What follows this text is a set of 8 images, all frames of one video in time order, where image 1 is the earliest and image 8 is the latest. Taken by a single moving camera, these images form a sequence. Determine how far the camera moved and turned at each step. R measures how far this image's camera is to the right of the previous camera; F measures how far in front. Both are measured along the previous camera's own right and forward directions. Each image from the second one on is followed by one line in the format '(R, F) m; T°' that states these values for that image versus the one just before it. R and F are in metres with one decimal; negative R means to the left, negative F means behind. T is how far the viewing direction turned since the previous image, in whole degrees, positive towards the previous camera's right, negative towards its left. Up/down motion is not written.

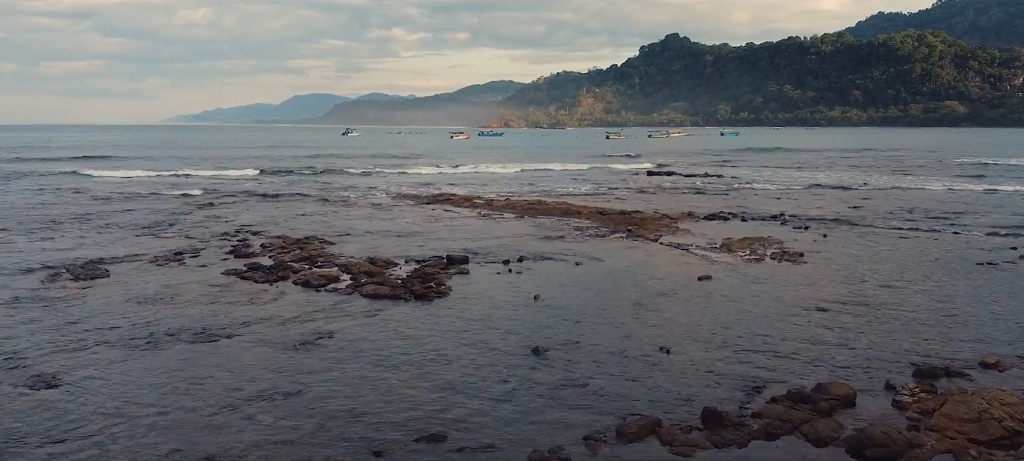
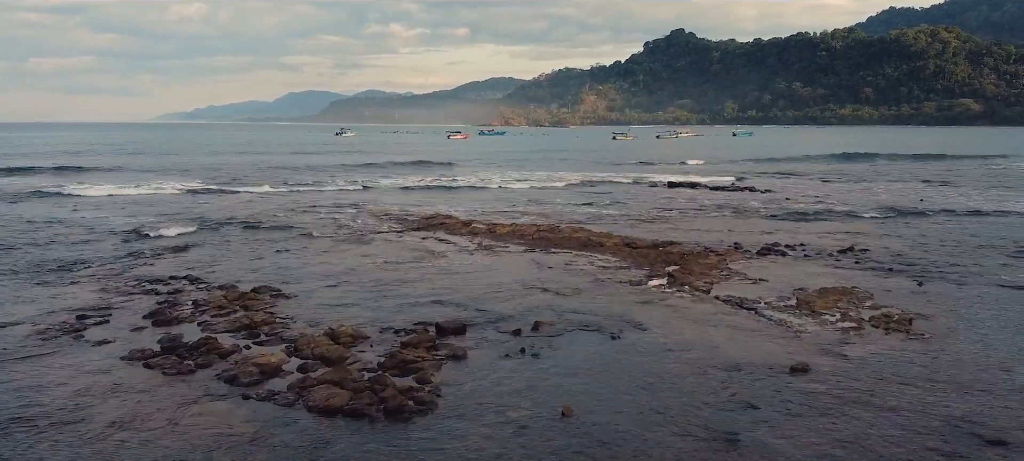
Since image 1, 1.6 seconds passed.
(-0.1, +4.7) m; 0°
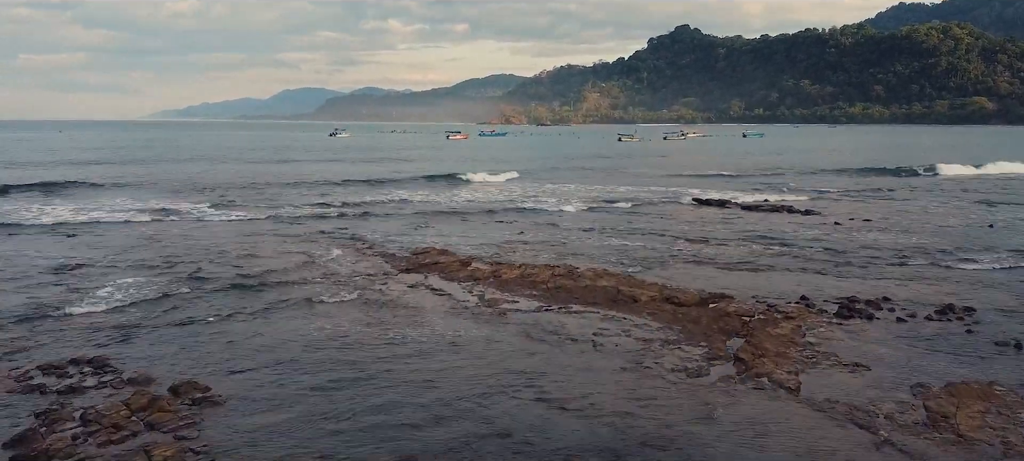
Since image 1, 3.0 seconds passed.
(-0.2, +4.4) m; 0°
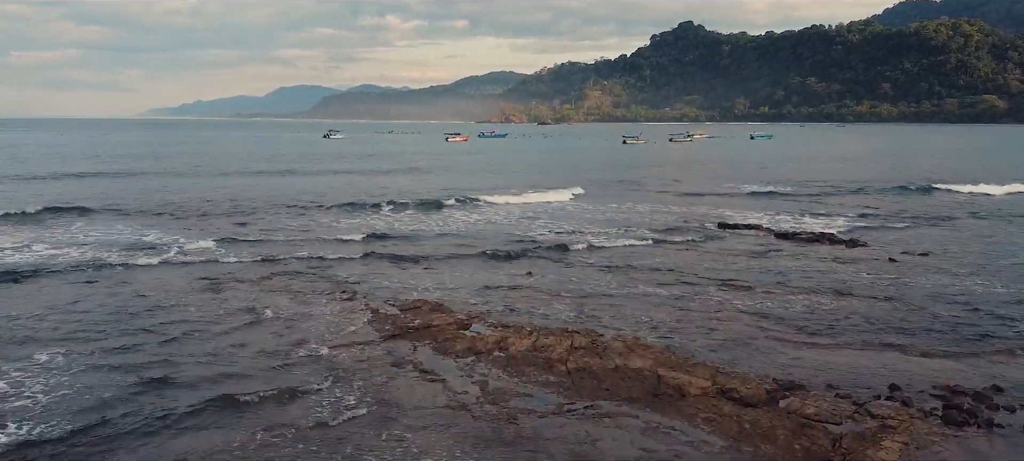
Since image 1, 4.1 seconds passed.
(-0.1, +3.7) m; 0°
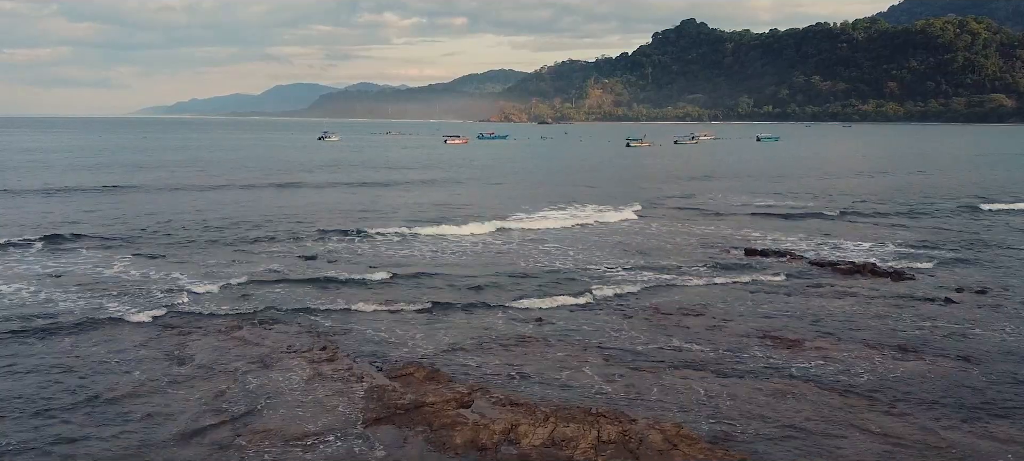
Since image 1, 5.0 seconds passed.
(-0.1, +3.1) m; 0°
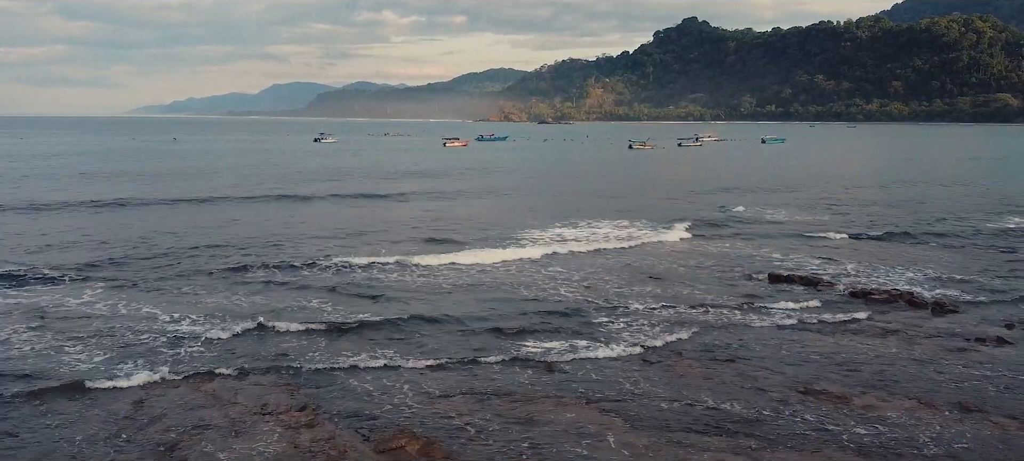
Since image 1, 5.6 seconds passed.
(-0.1, +2.3) m; 0°
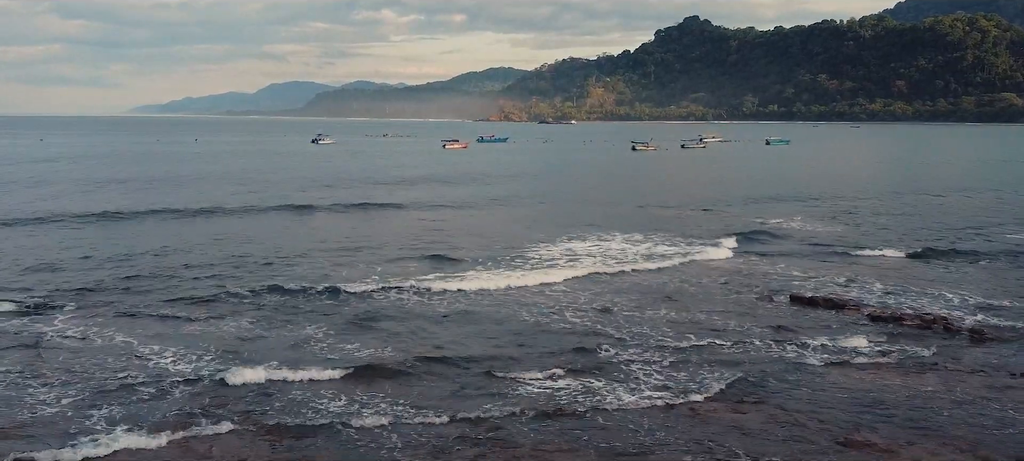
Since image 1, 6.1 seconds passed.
(-0.1, +1.7) m; 0°
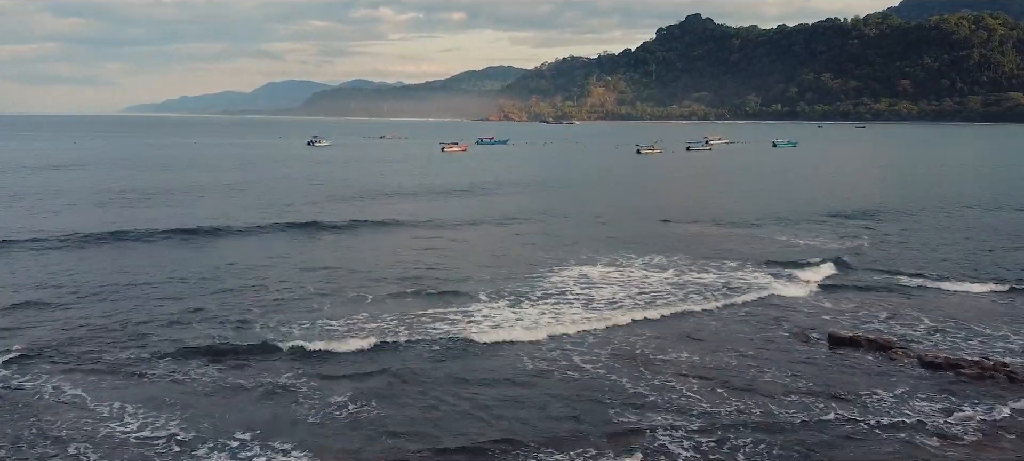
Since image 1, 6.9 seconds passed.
(-0.2, +2.6) m; 0°
